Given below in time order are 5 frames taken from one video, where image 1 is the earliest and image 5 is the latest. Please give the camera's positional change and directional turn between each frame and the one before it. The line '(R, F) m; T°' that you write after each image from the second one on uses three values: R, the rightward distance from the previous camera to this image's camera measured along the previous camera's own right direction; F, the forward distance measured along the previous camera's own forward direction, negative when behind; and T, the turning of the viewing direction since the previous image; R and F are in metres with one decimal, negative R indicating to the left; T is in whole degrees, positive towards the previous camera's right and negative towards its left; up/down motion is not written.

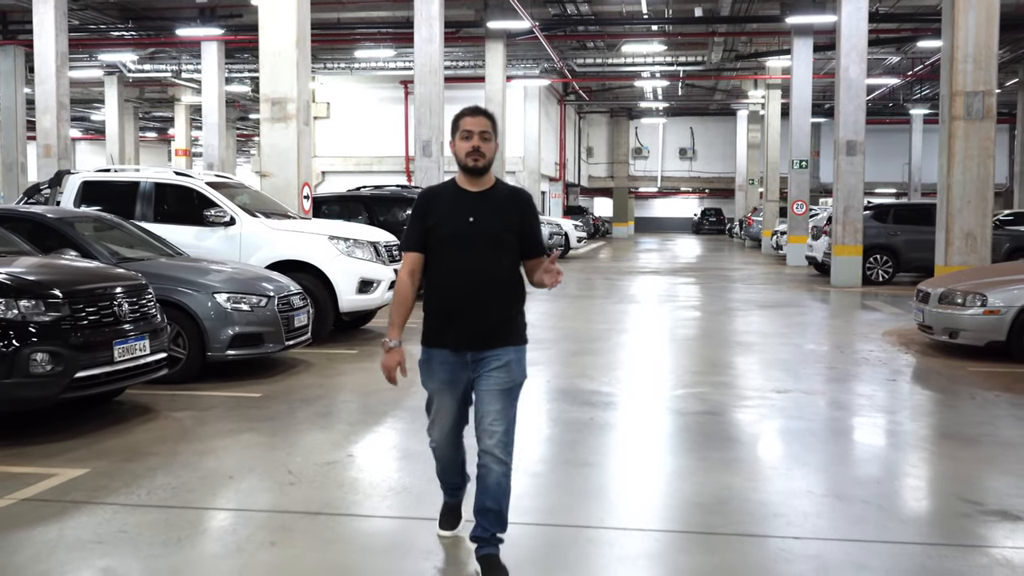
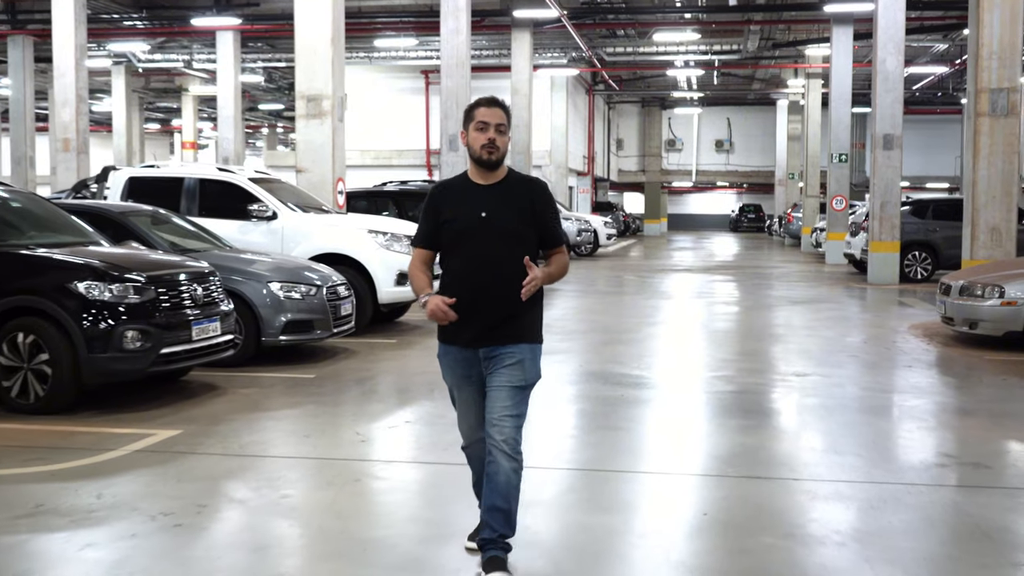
(-0.1, -0.6) m; -2°
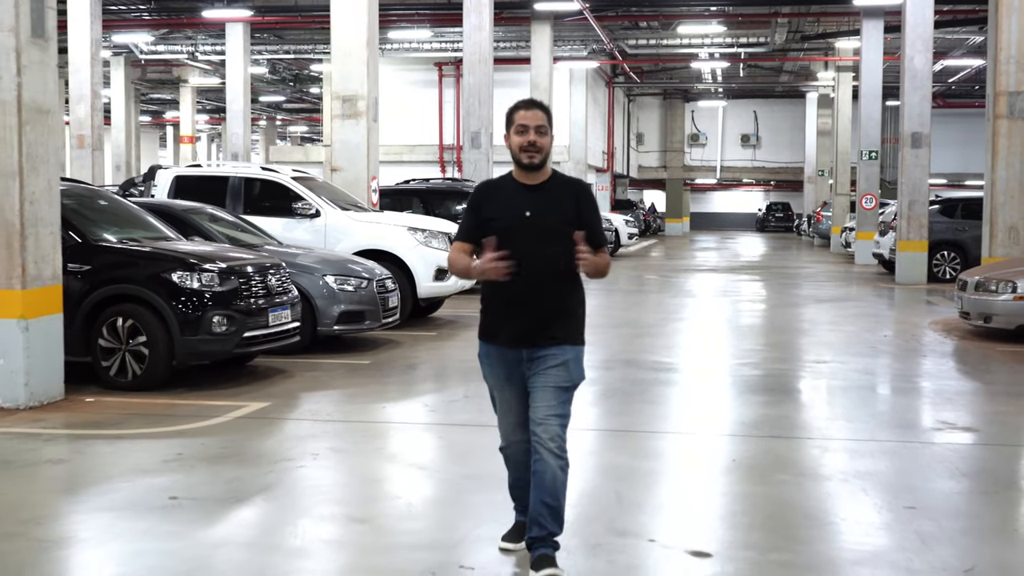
(-0.2, -0.7) m; -1°
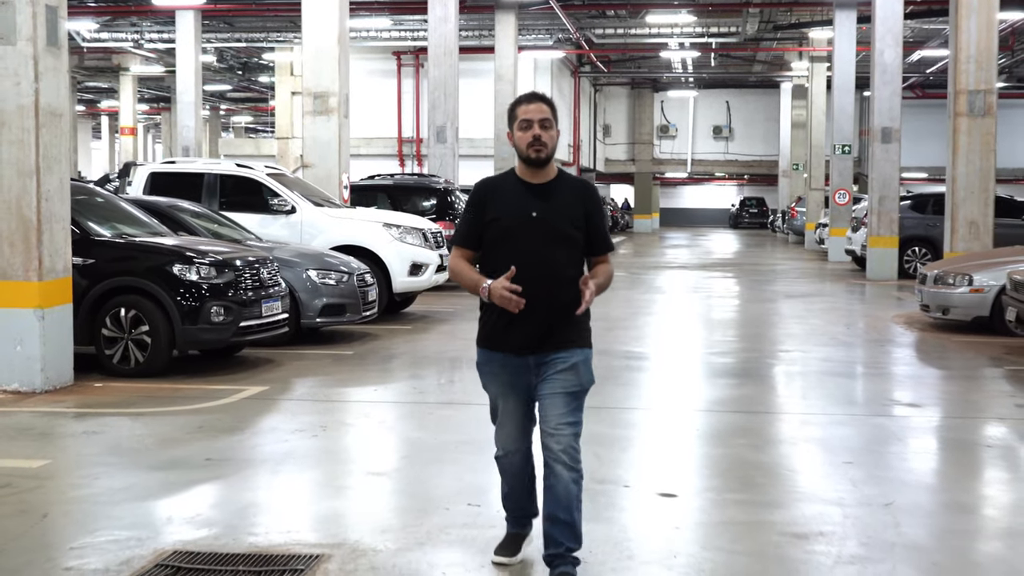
(-0.1, -0.4) m; +2°
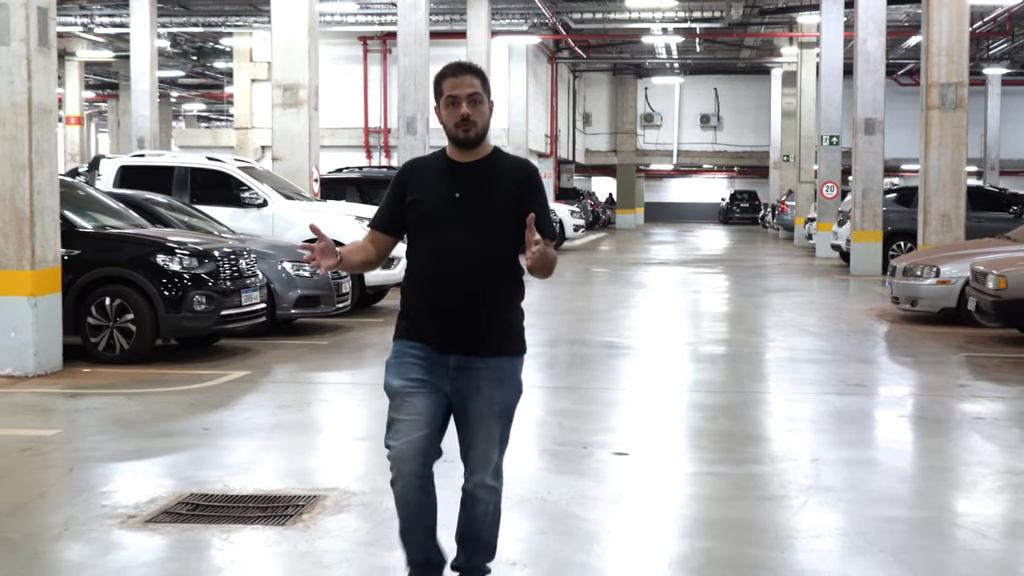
(0.0, -0.3) m; +1°
